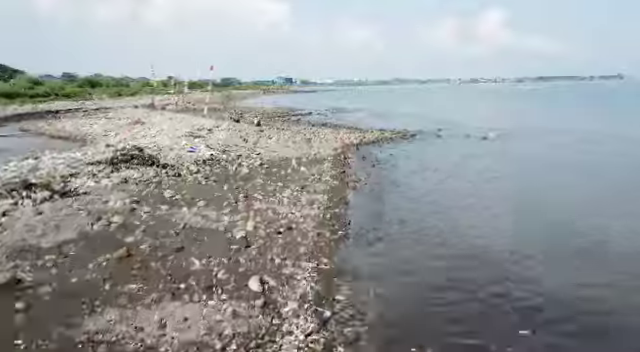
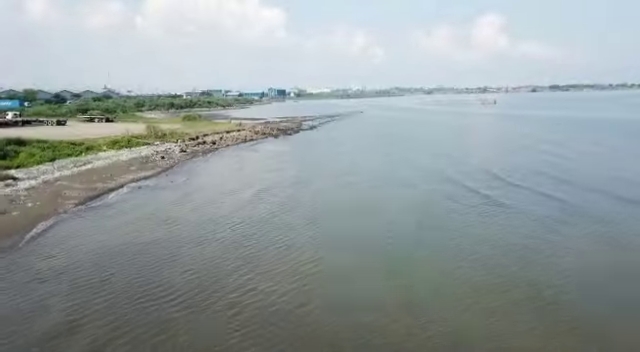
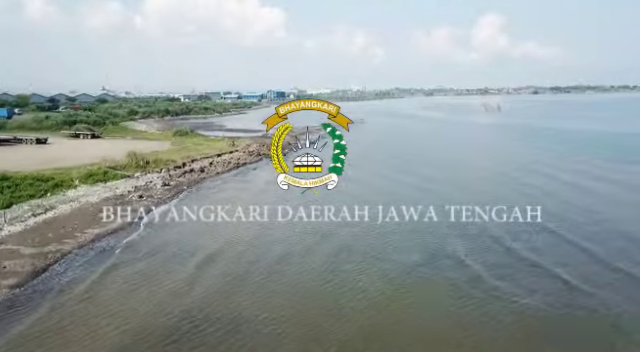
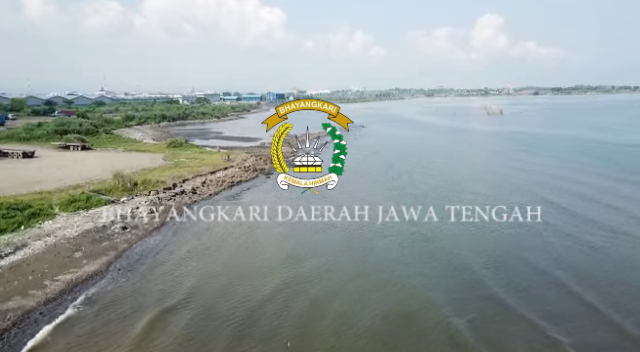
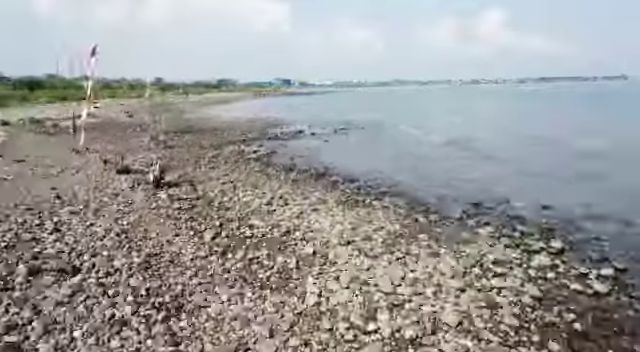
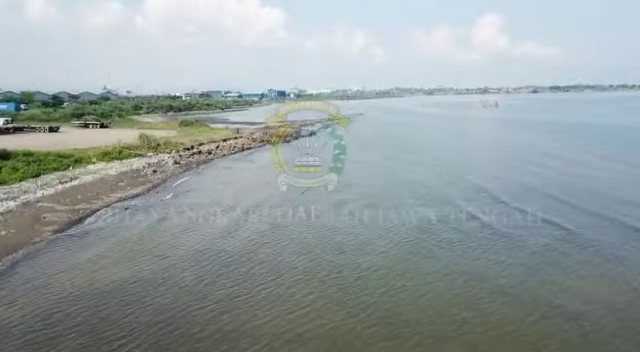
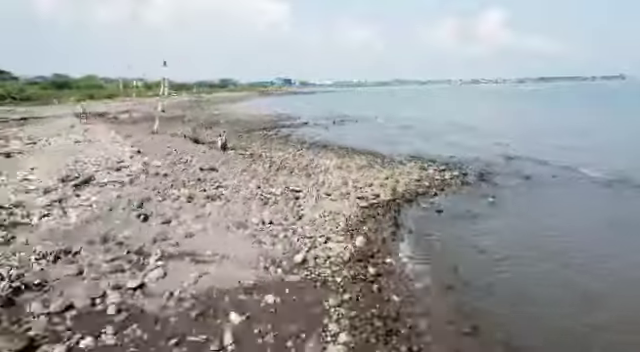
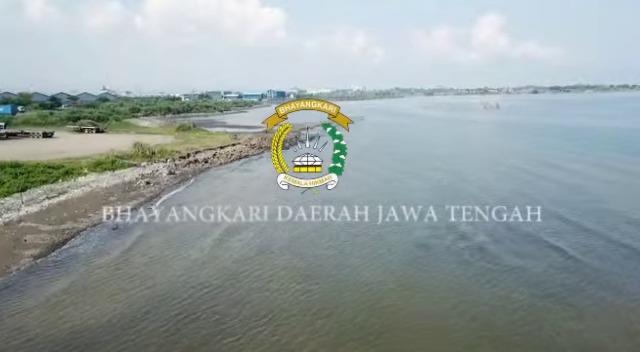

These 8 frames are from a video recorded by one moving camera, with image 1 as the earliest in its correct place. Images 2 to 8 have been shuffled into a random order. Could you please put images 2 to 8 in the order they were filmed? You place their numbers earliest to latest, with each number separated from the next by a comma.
7, 5, 2, 6, 8, 3, 4
